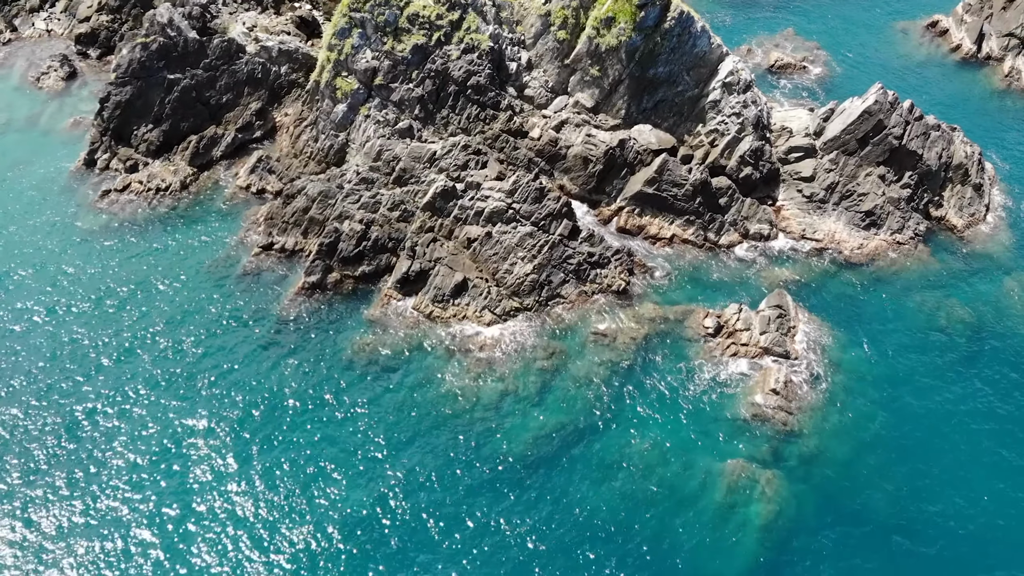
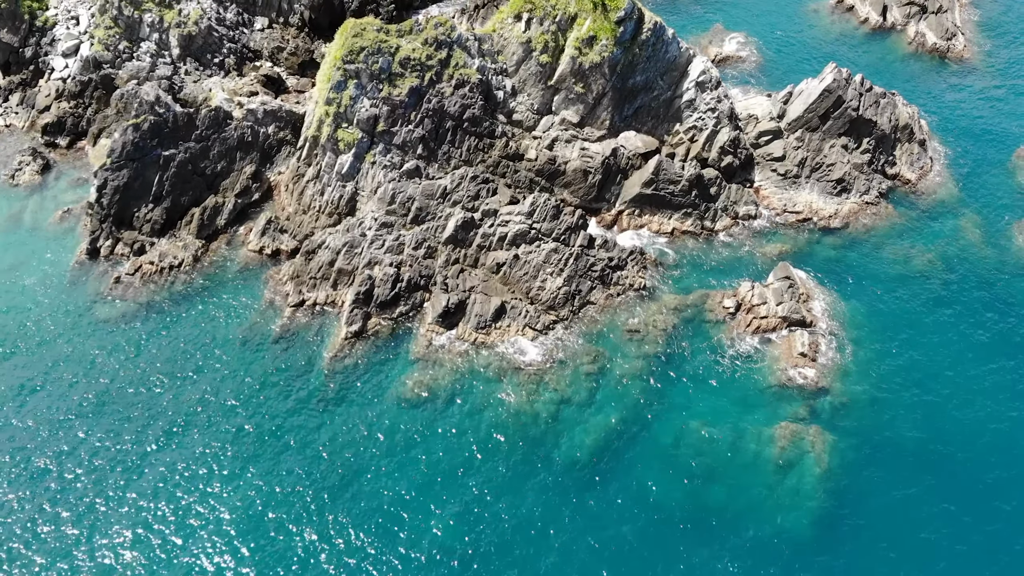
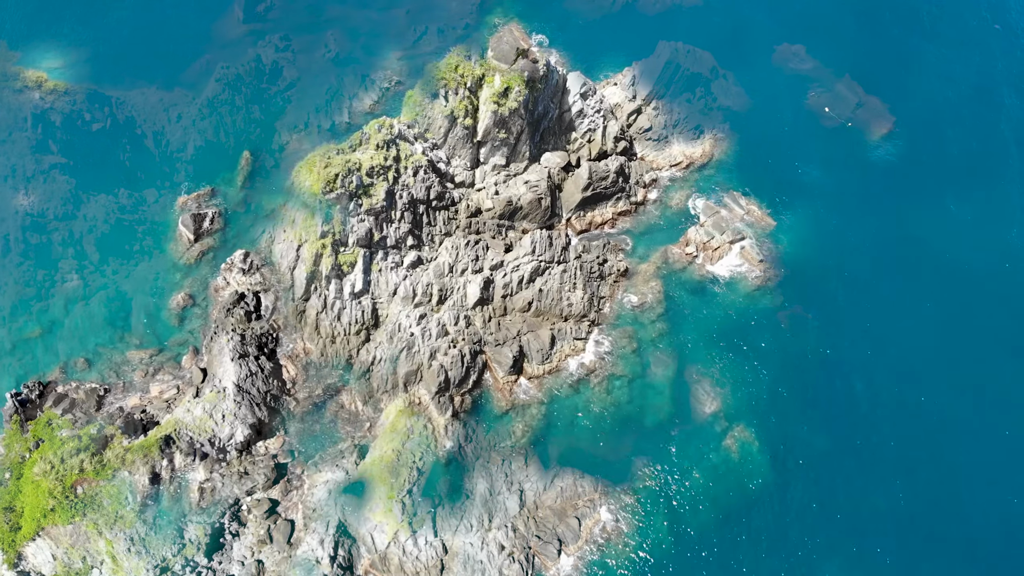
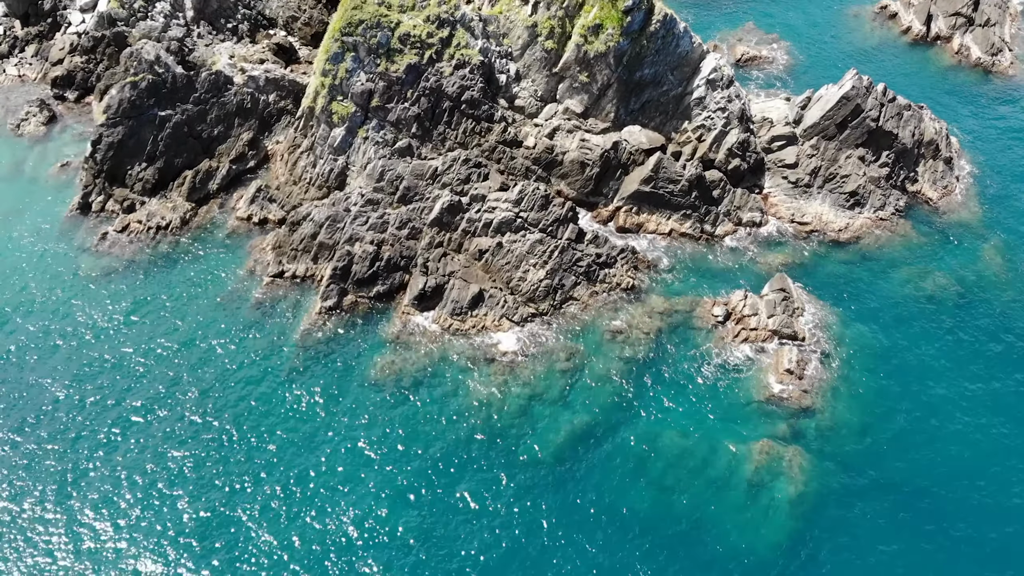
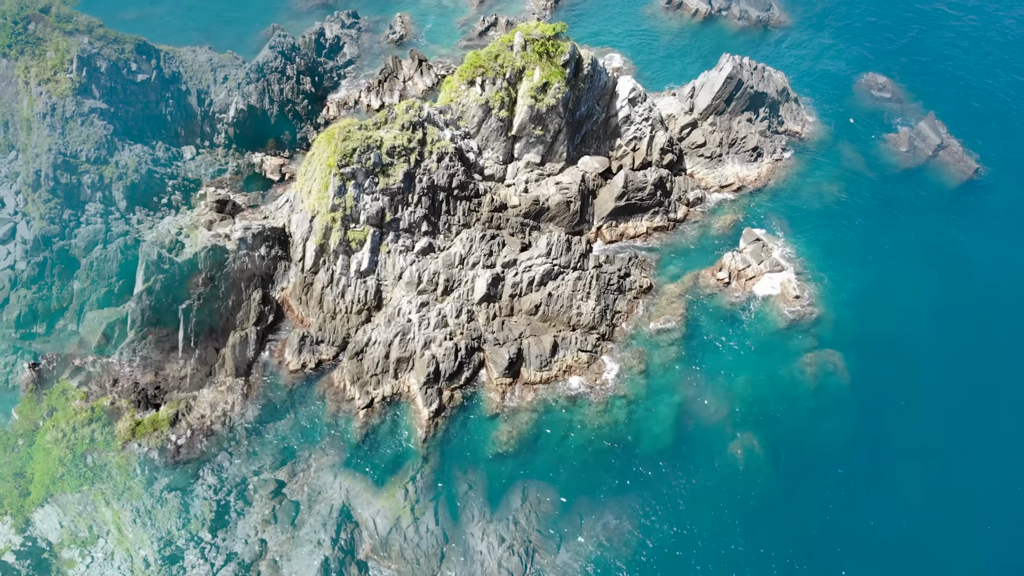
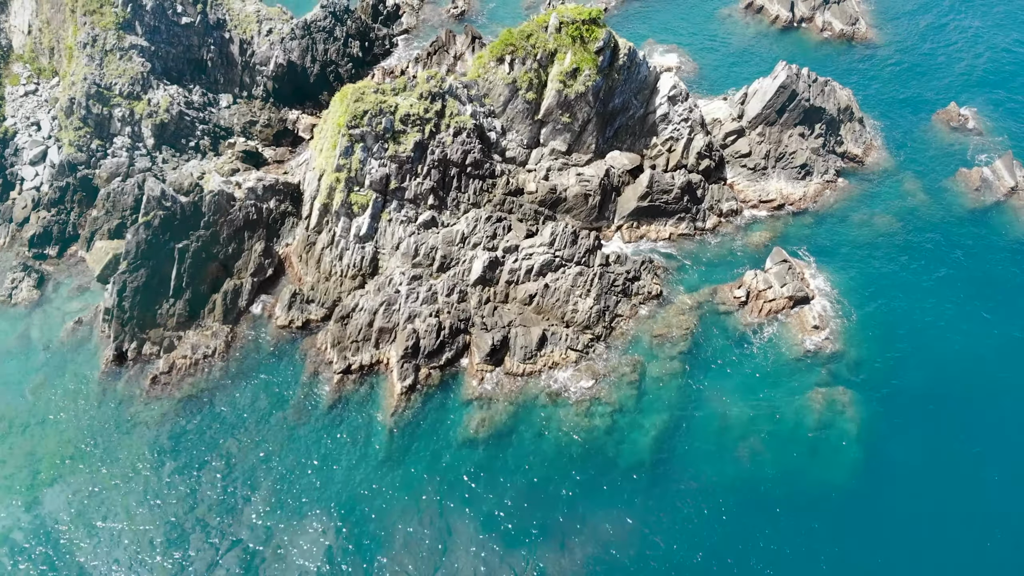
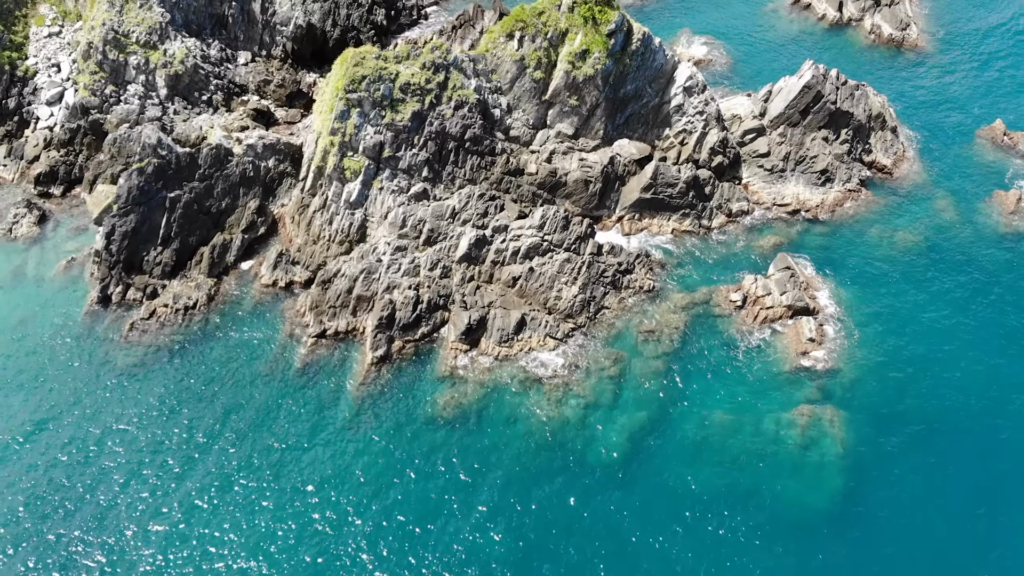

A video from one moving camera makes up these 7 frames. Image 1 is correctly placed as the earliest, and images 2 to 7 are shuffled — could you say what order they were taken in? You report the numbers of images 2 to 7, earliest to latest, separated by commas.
4, 2, 7, 6, 5, 3
